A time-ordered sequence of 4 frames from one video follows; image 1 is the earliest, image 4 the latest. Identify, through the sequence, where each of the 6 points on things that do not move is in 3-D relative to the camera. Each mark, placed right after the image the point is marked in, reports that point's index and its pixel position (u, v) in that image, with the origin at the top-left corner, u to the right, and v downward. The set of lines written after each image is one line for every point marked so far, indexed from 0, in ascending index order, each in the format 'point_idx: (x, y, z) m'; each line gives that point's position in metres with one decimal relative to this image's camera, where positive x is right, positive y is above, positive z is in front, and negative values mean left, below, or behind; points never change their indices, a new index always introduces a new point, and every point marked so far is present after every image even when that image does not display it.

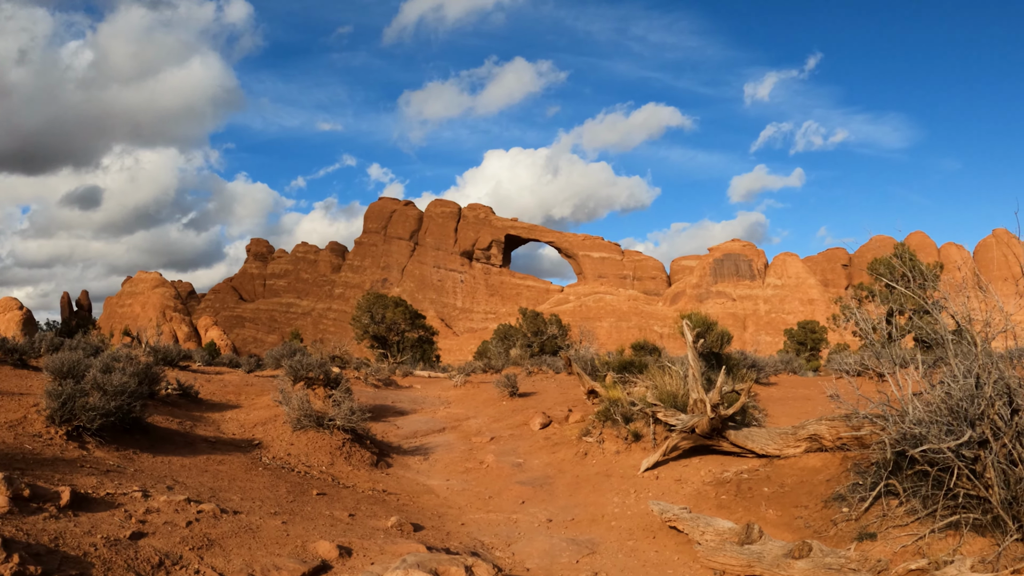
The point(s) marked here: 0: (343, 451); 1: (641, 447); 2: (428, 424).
0: (-2.9, -2.8, +10.0) m
1: (+1.6, -2.0, +7.2) m
2: (-1.8, -2.9, +12.3) m
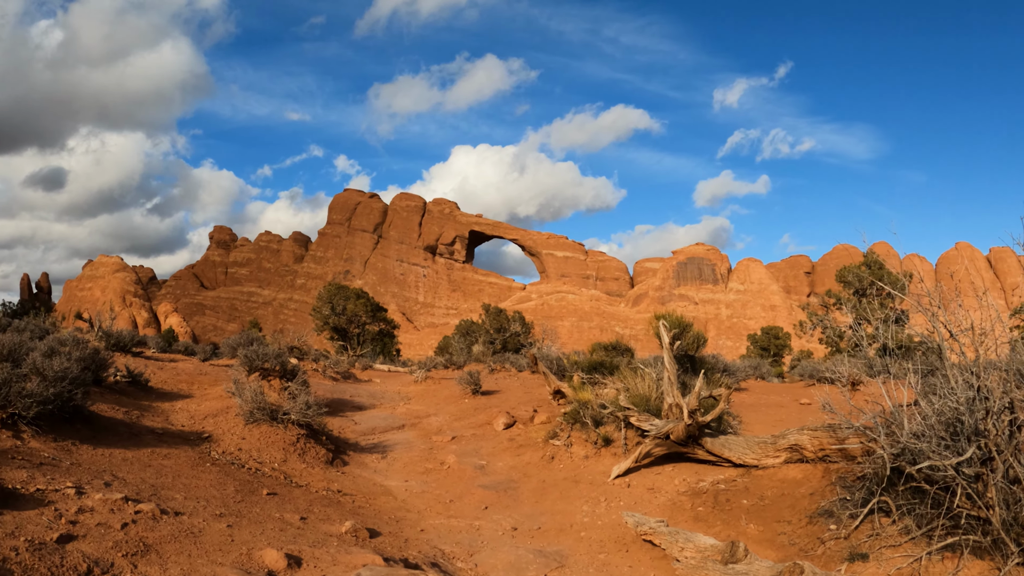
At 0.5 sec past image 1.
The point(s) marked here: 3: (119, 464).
0: (-3.5, -2.6, +9.5) m
1: (+1.2, -2.0, +7.0) m
2: (-2.6, -2.7, +11.8) m
3: (-5.4, -2.4, +7.9) m
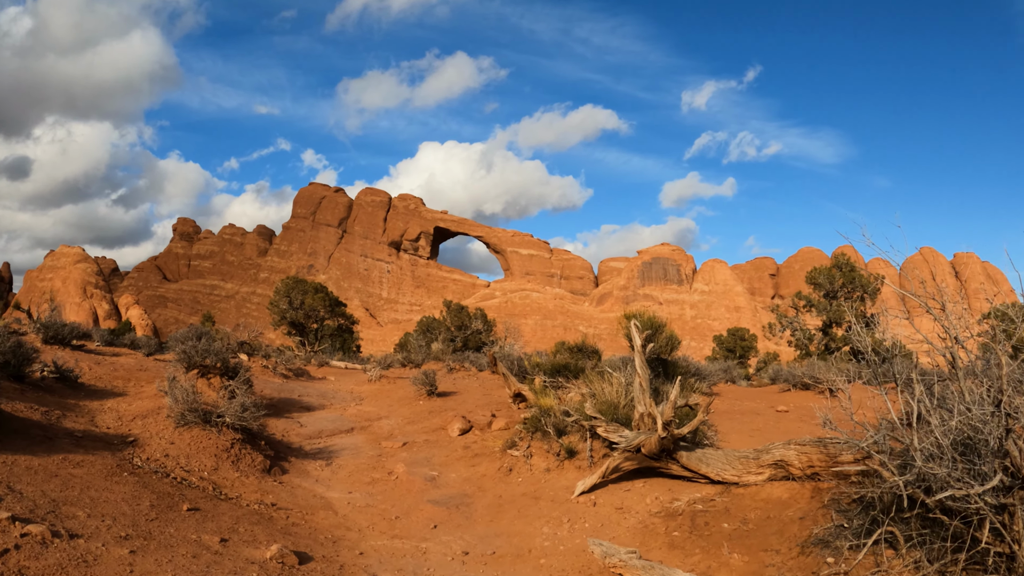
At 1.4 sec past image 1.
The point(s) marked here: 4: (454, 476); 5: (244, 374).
0: (-4.2, -2.5, +8.5) m
1: (+0.7, -2.0, +6.4) m
2: (-3.4, -2.6, +11.0) m
3: (-6.0, -2.2, +6.9) m
4: (-0.7, -2.4, +7.2) m
5: (-5.5, -1.8, +11.7) m
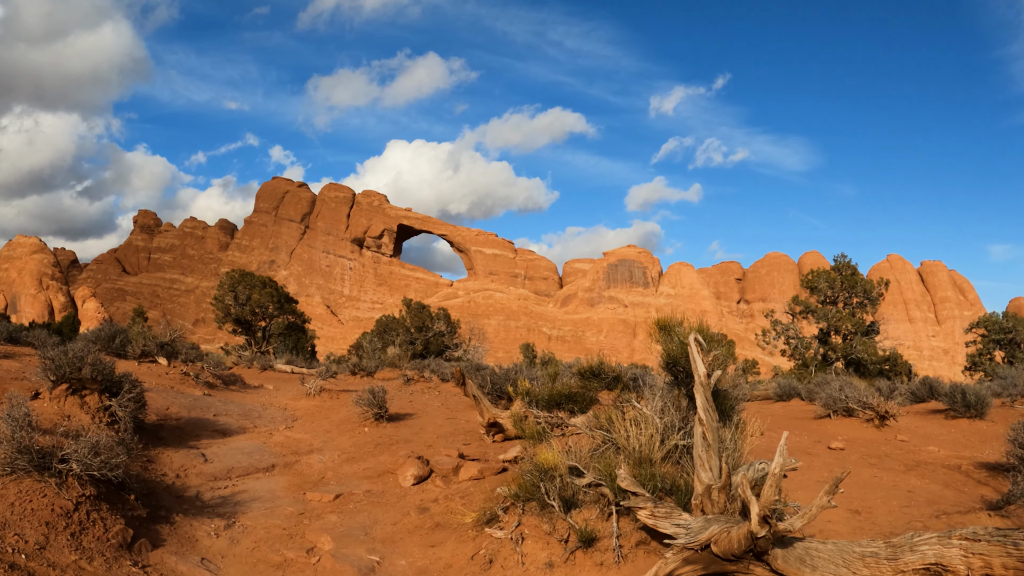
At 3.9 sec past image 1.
0: (-4.5, -2.3, +5.9) m
1: (+0.6, -1.9, +4.0) m
2: (-3.8, -2.5, +8.4) m
3: (-6.1, -2.1, +4.1) m
4: (-0.9, -2.3, +4.8) m
5: (-6.0, -1.6, +9.0) m
